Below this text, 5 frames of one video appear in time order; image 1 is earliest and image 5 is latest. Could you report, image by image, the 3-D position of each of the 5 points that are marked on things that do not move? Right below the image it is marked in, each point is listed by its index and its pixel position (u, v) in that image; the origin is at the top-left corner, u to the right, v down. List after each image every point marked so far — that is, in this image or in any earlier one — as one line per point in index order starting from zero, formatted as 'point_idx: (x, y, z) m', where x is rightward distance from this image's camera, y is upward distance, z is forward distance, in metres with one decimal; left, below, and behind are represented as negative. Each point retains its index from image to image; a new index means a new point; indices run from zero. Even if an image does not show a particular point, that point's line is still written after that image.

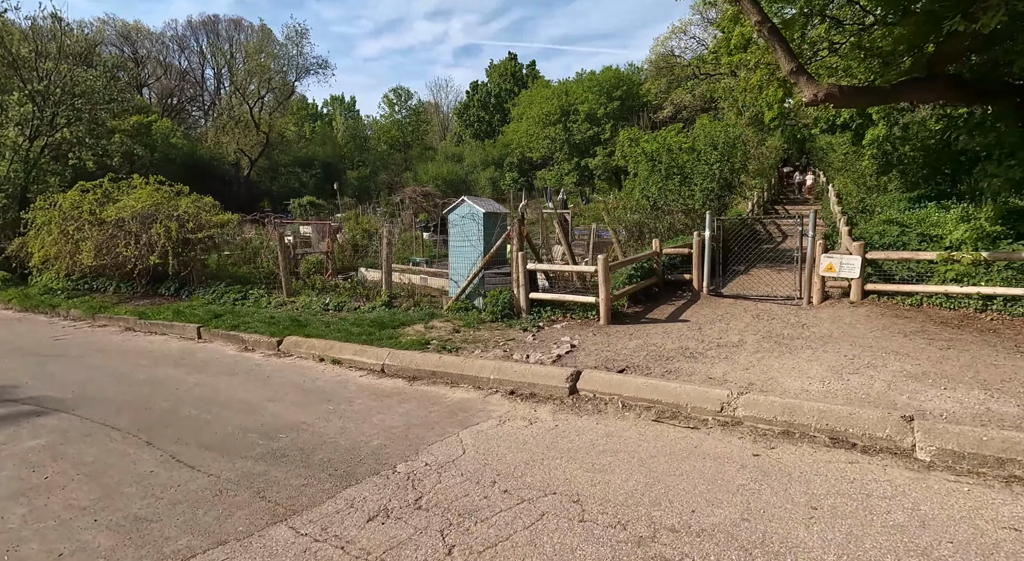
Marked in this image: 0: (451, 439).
0: (-0.5, -1.3, +5.4) m
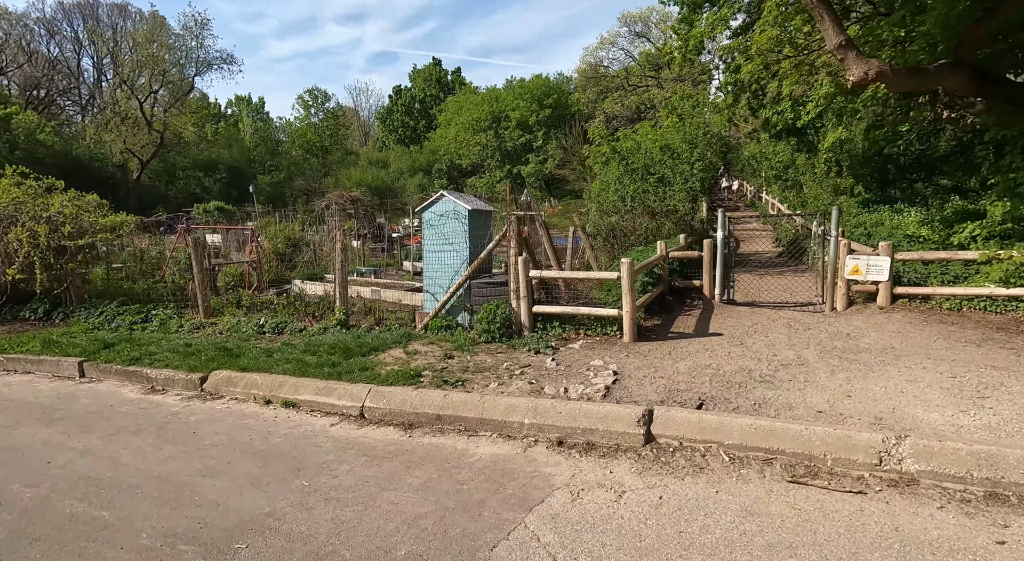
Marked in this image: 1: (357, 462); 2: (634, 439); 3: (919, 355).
0: (+0.1, -1.3, +3.5) m
1: (-1.1, -1.3, +4.6) m
2: (+0.9, -1.2, +4.8) m
3: (+4.3, -0.8, +6.9) m
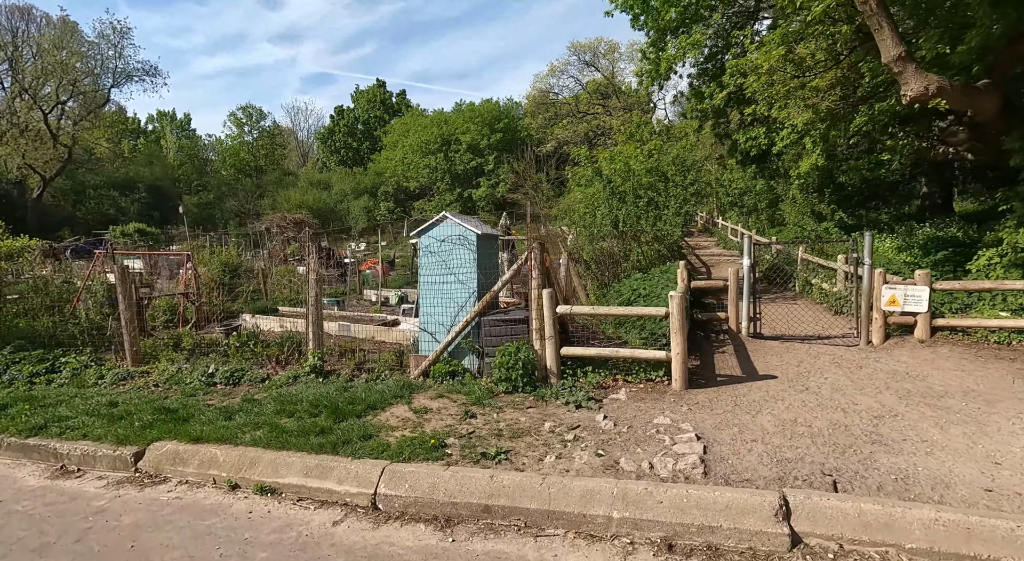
0: (+0.7, -1.5, +2.1) m
1: (-0.5, -1.5, +3.1) m
2: (+1.4, -1.4, +3.5) m
3: (+4.5, -1.1, +6.0) m
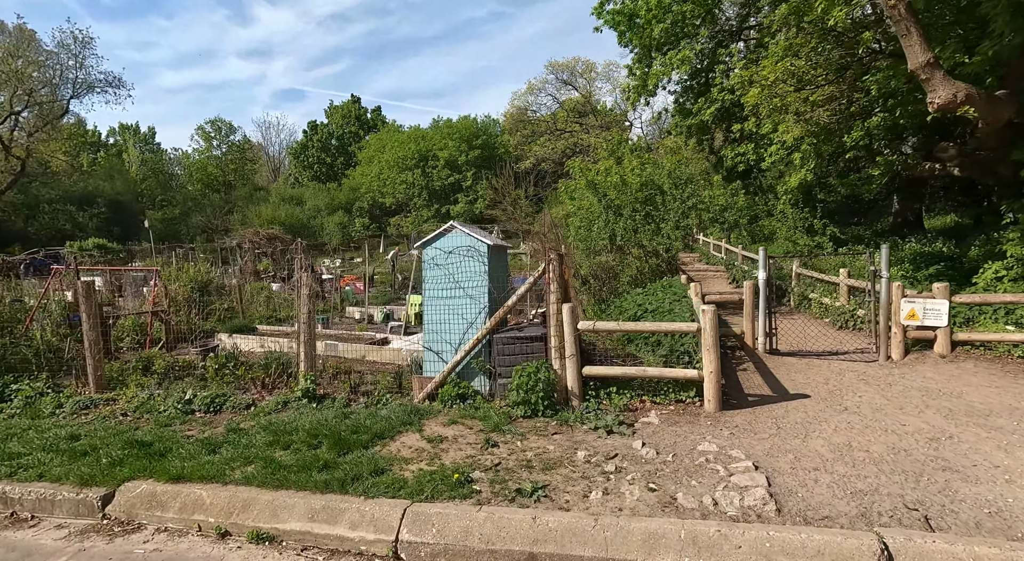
0: (+1.1, -1.5, +1.5) m
1: (-0.2, -1.5, +2.5) m
2: (+1.7, -1.4, +3.0) m
3: (+4.7, -1.2, +5.6) m
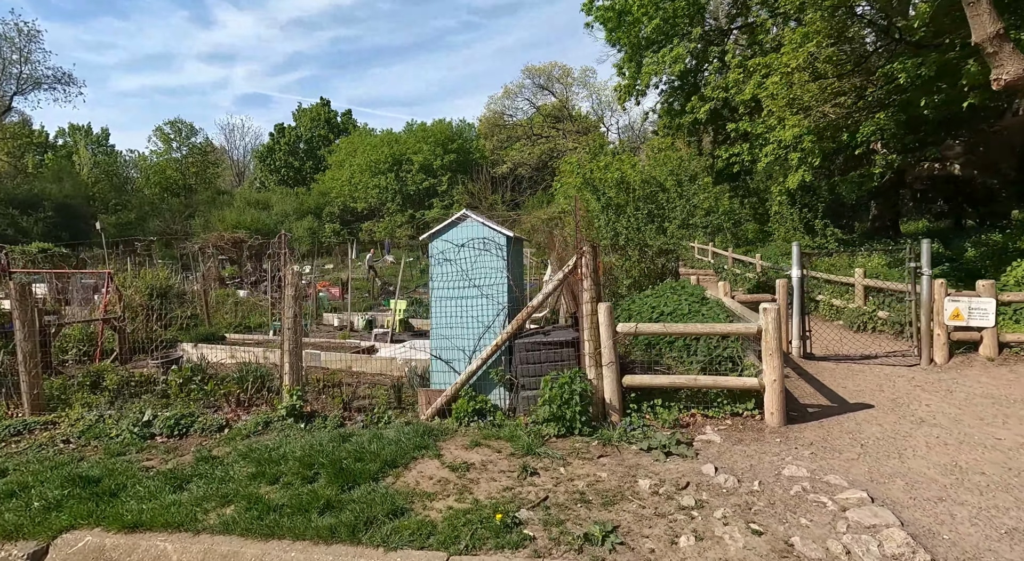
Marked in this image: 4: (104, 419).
0: (+1.5, -1.4, +0.7) m
1: (+0.1, -1.4, +1.6) m
2: (+2.0, -1.3, +2.2) m
3: (+4.9, -1.1, +5.0) m
4: (-3.3, -1.1, +5.4) m
